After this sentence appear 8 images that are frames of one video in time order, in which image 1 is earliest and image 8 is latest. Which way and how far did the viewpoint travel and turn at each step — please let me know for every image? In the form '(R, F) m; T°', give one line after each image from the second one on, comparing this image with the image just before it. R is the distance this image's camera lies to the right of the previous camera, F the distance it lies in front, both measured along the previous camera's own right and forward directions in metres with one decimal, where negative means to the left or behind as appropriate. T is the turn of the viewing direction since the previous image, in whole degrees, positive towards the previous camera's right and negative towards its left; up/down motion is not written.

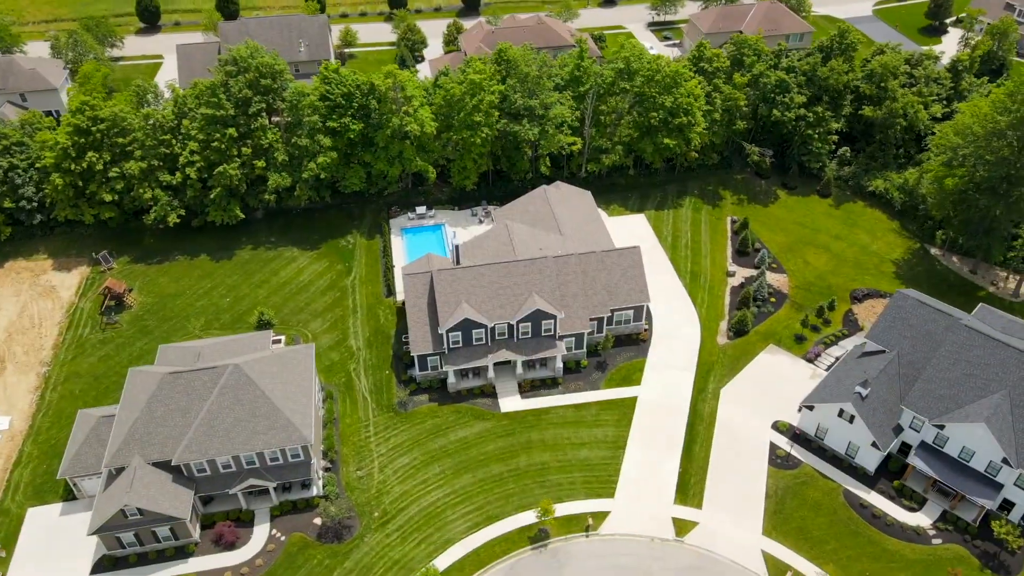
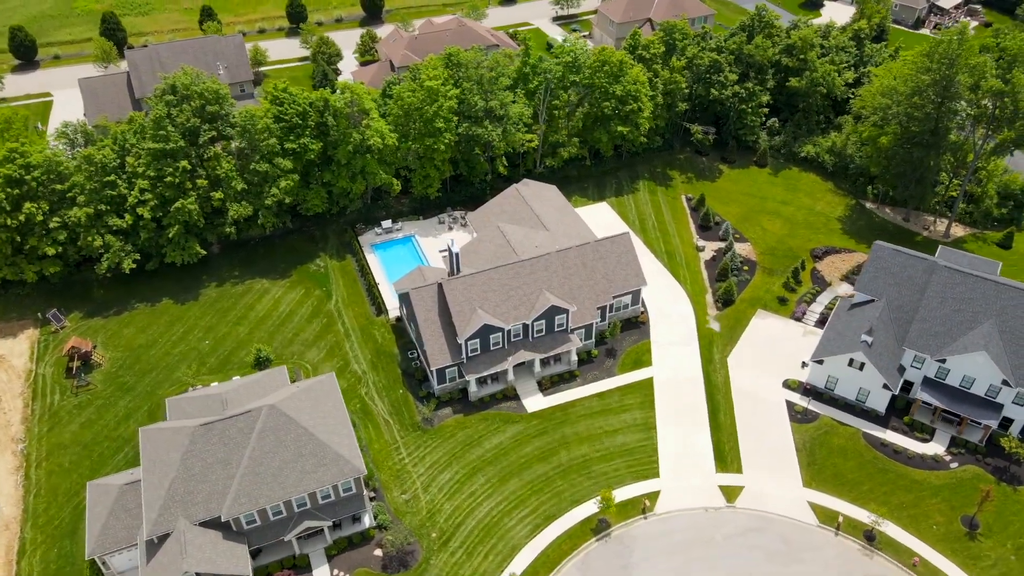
(-7.4, +0.6) m; +9°
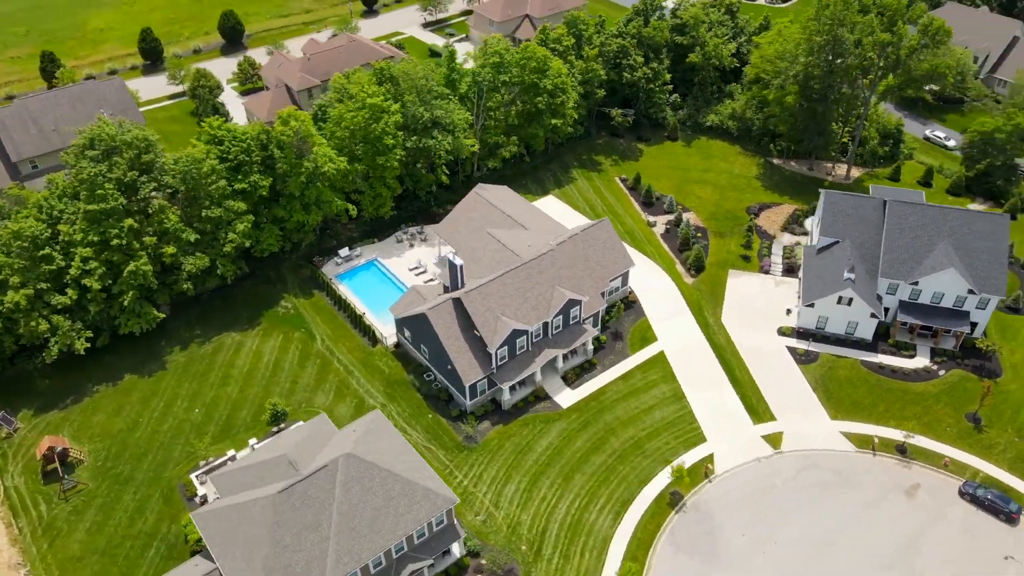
(-10.1, +1.3) m; +12°
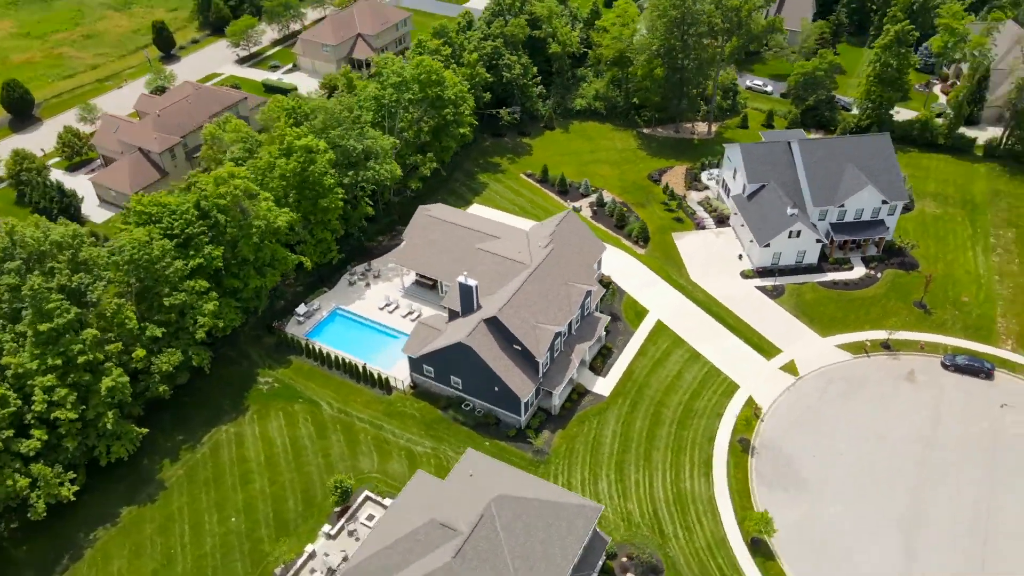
(-13.8, +2.4) m; +17°
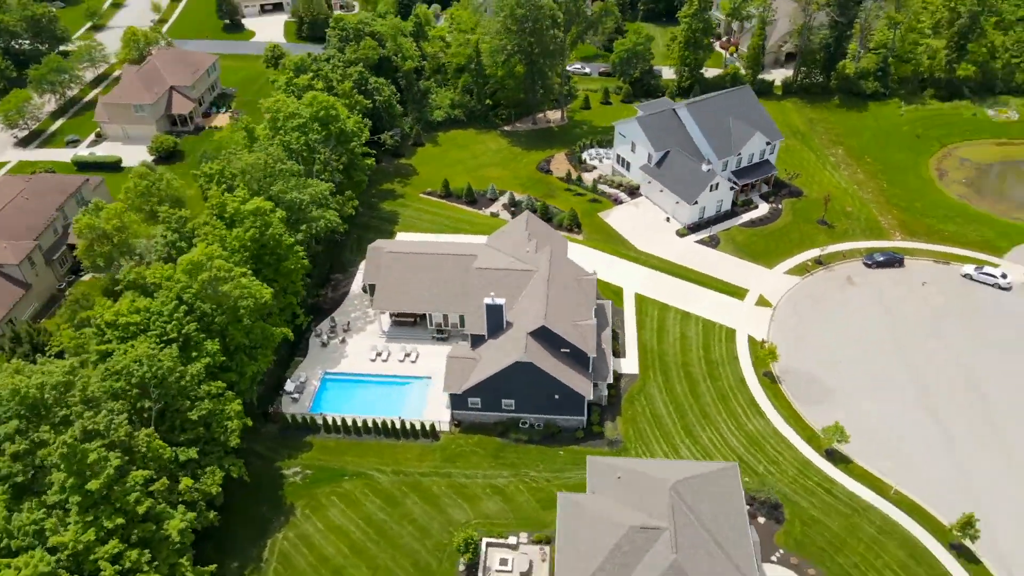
(-15.1, +2.9) m; +19°
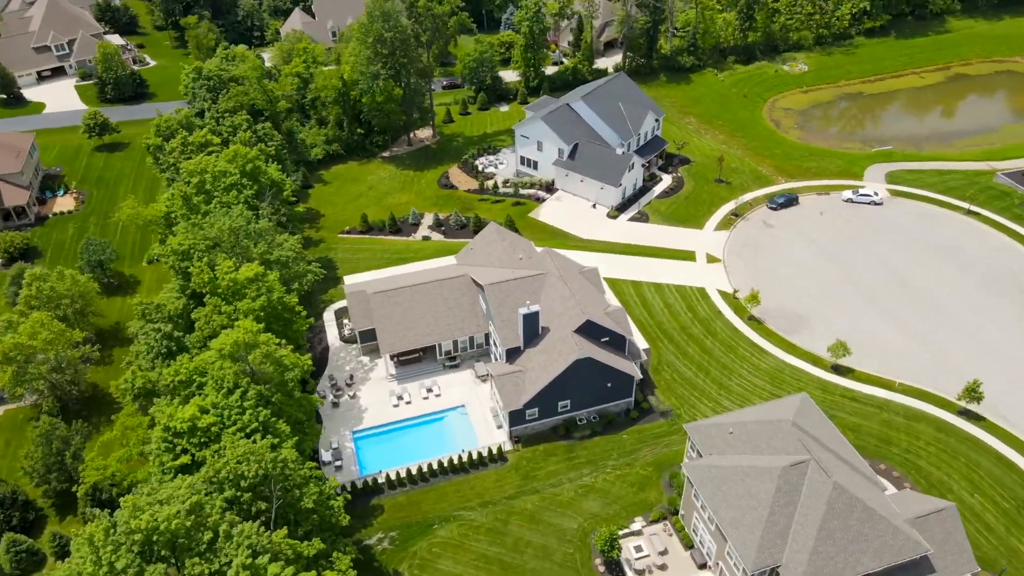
(-14.2, +2.1) m; +17°
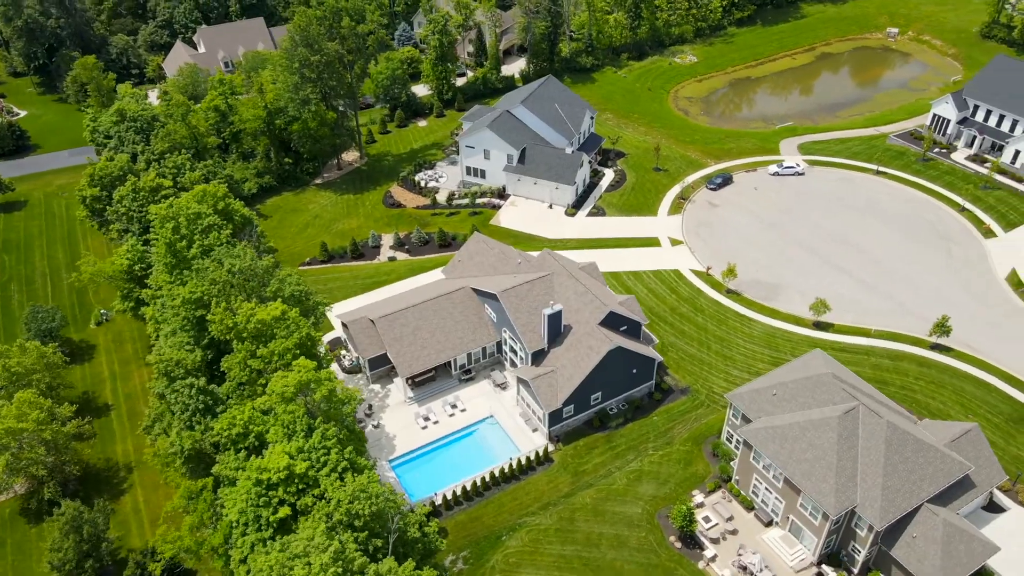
(-8.8, +0.5) m; +10°
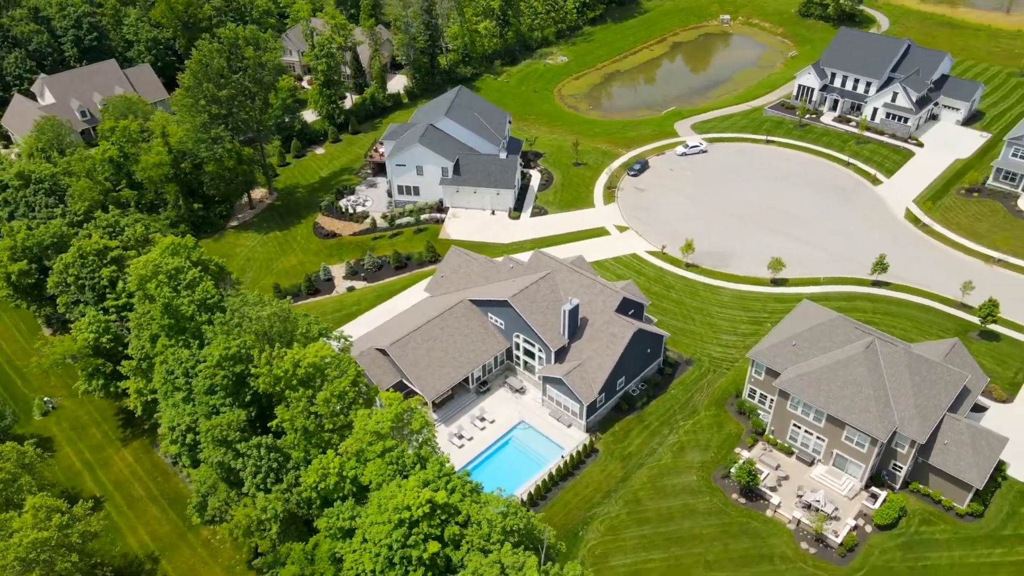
(-10.5, +0.9) m; +13°
